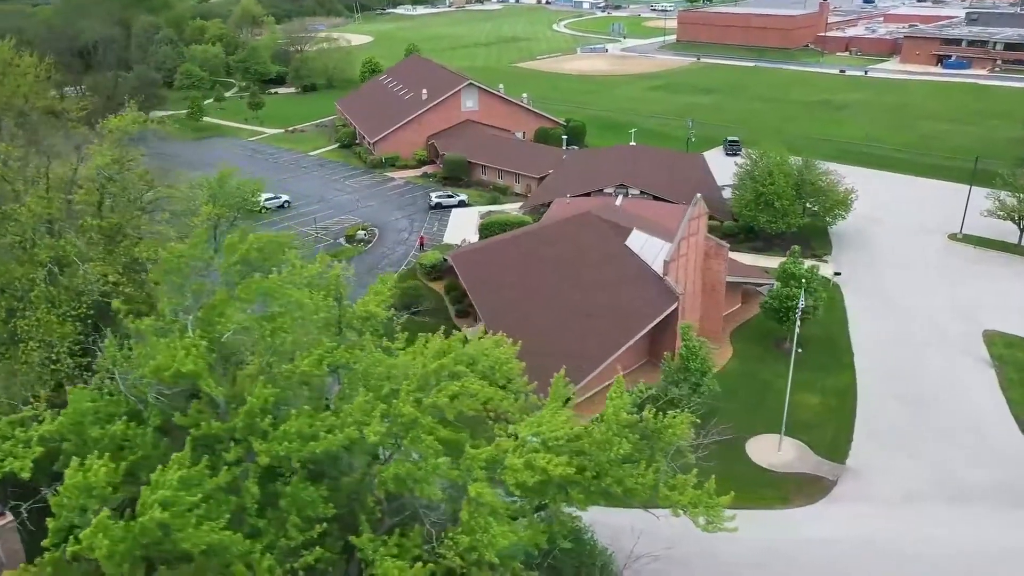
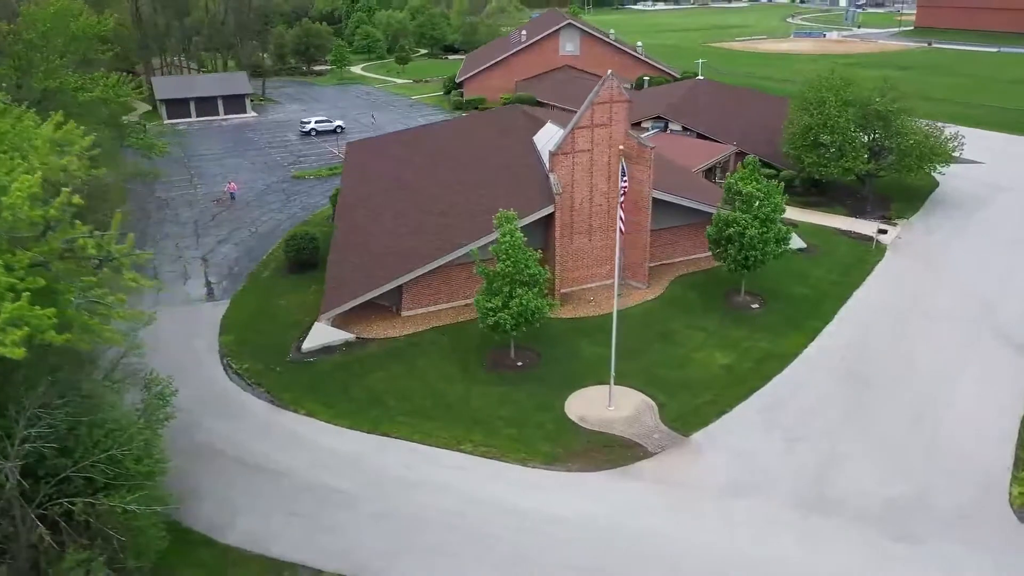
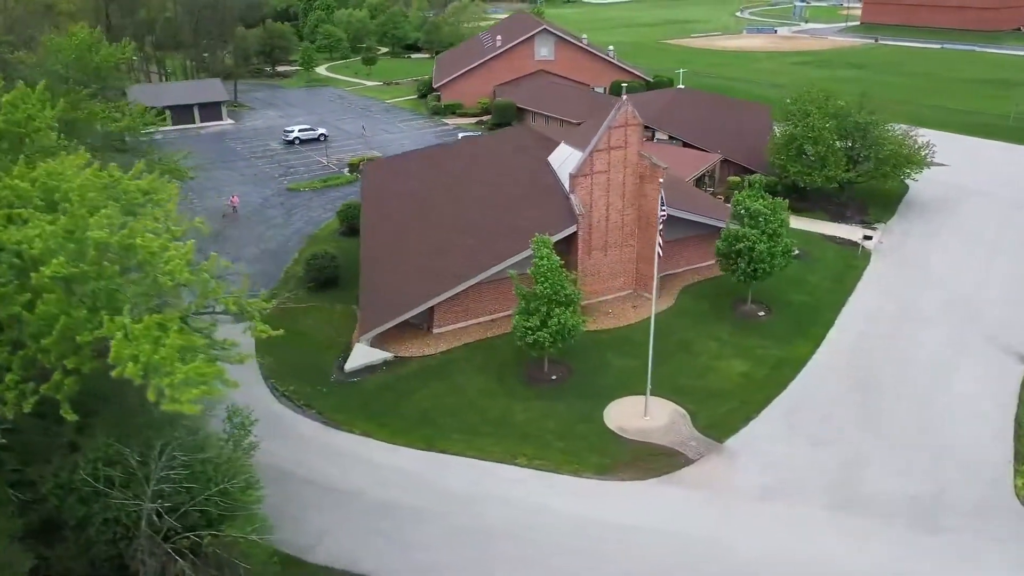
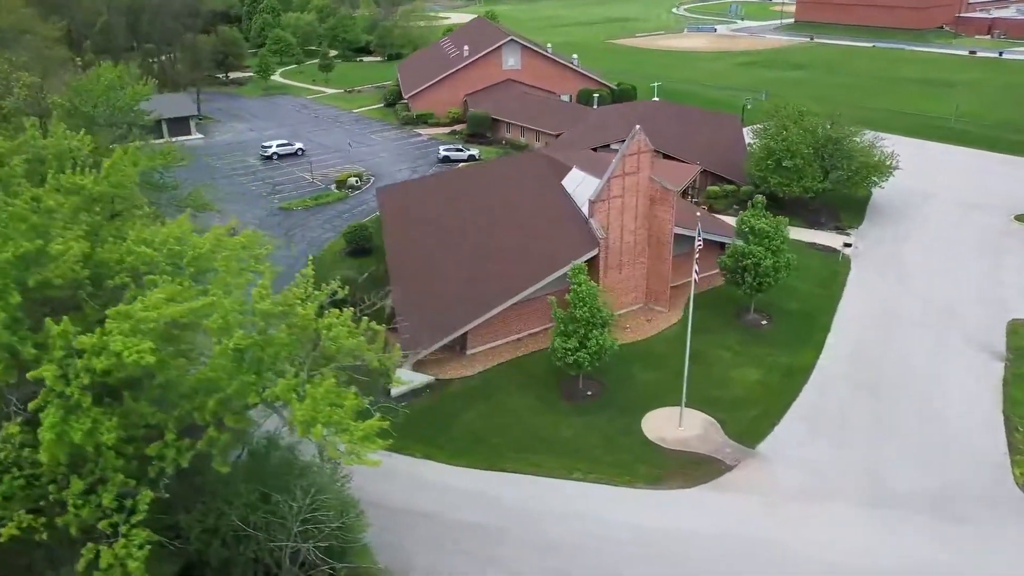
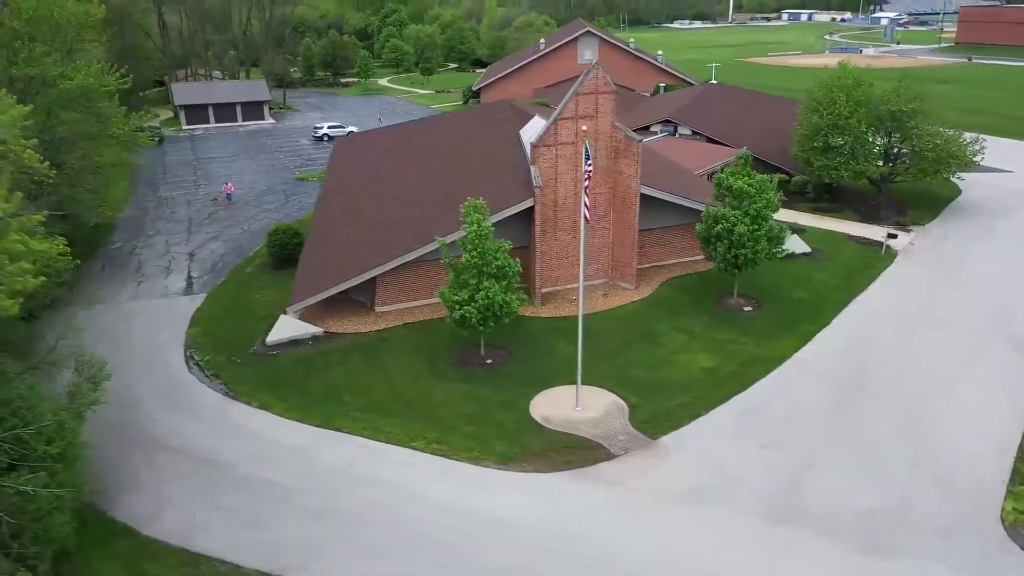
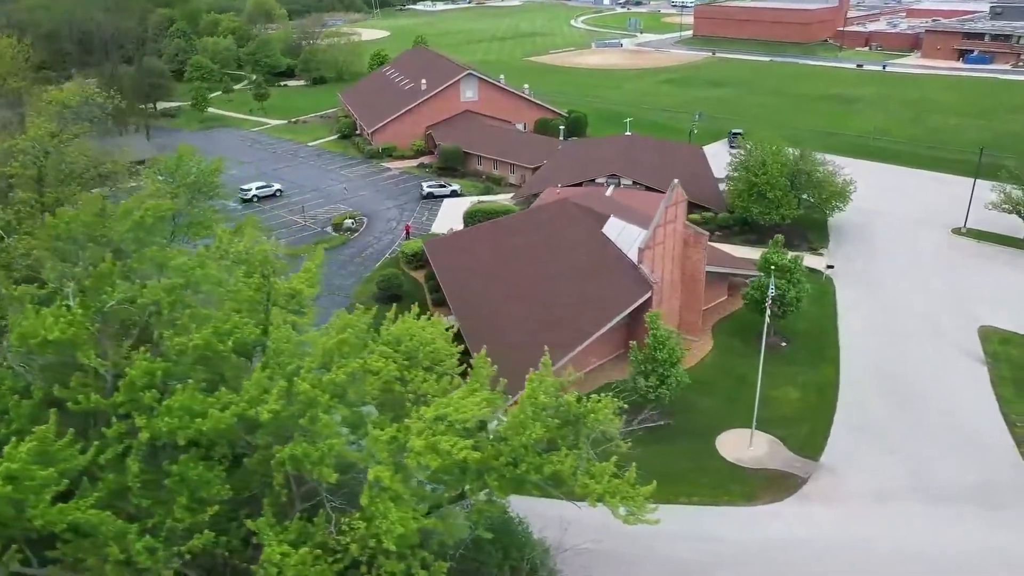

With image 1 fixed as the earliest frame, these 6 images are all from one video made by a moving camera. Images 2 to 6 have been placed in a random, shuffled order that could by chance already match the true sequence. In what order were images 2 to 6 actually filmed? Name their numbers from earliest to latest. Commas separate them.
6, 4, 3, 2, 5
